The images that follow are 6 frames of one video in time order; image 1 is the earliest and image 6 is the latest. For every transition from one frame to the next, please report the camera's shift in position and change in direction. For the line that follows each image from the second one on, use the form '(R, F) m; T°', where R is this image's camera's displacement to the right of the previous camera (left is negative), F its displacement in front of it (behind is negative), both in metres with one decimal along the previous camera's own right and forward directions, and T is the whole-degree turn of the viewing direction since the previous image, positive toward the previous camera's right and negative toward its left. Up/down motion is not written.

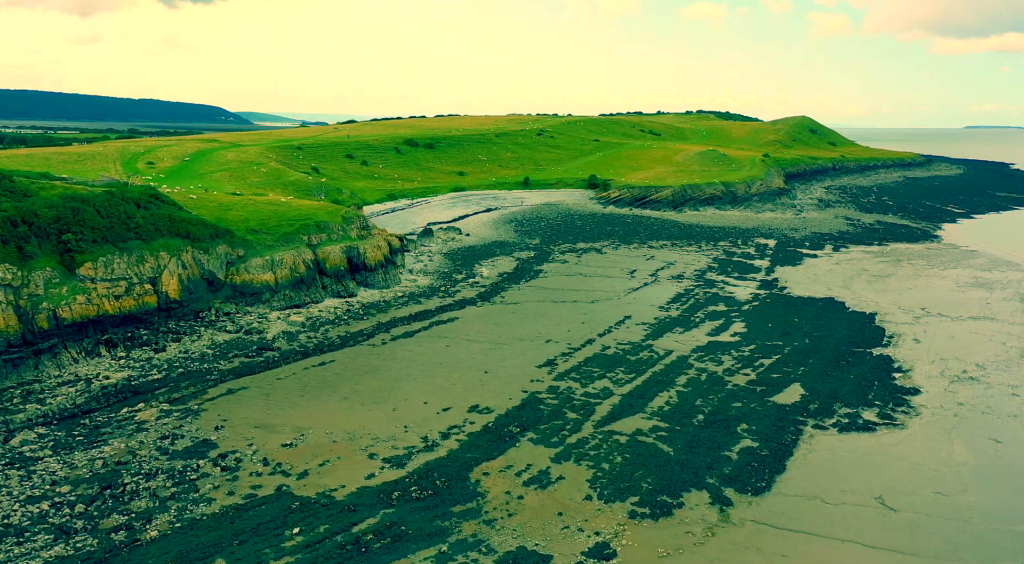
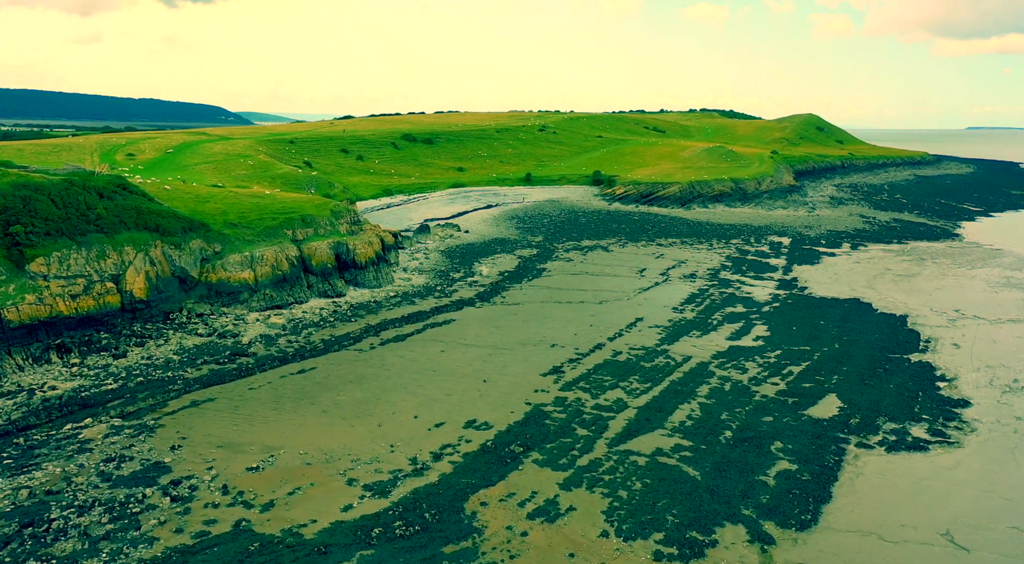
(-0.1, +3.9) m; 0°
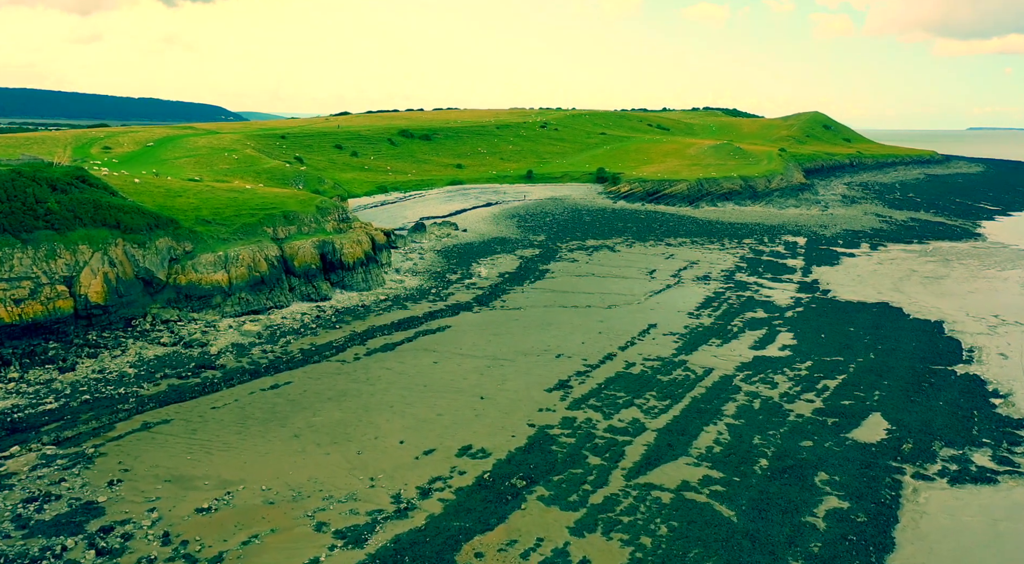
(0.0, +4.0) m; 0°
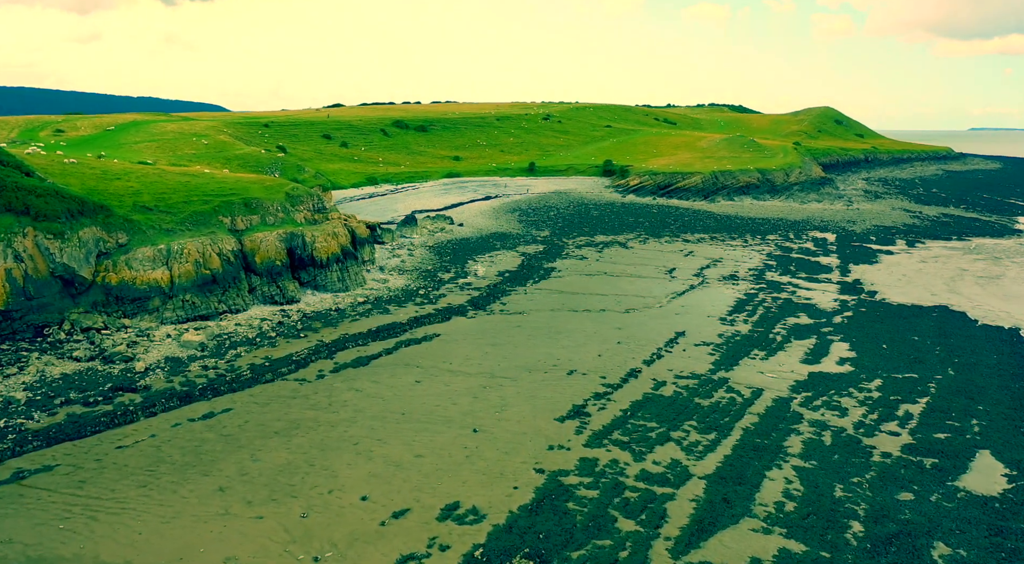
(0.0, +6.6) m; 0°
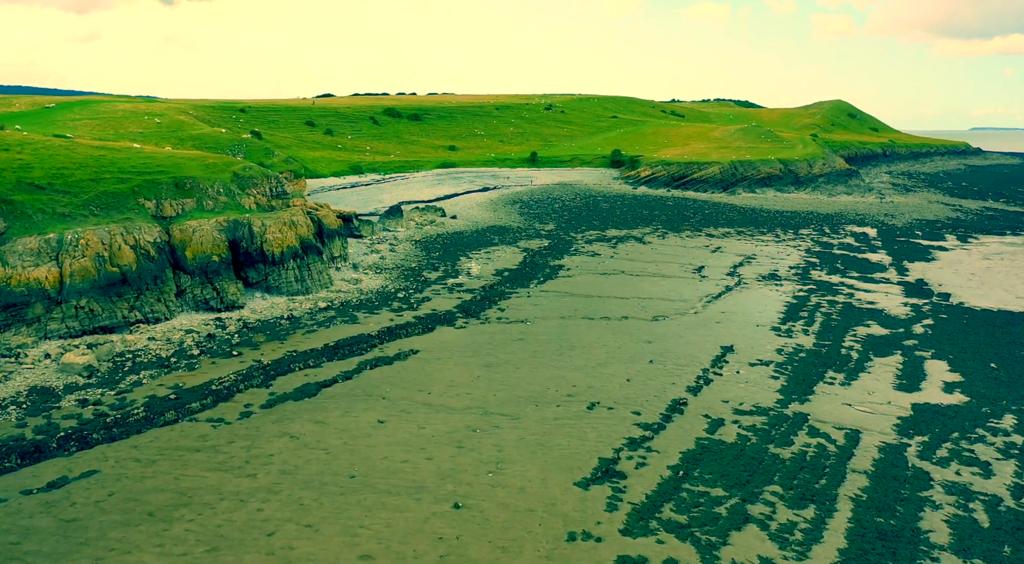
(0.0, +7.7) m; 0°
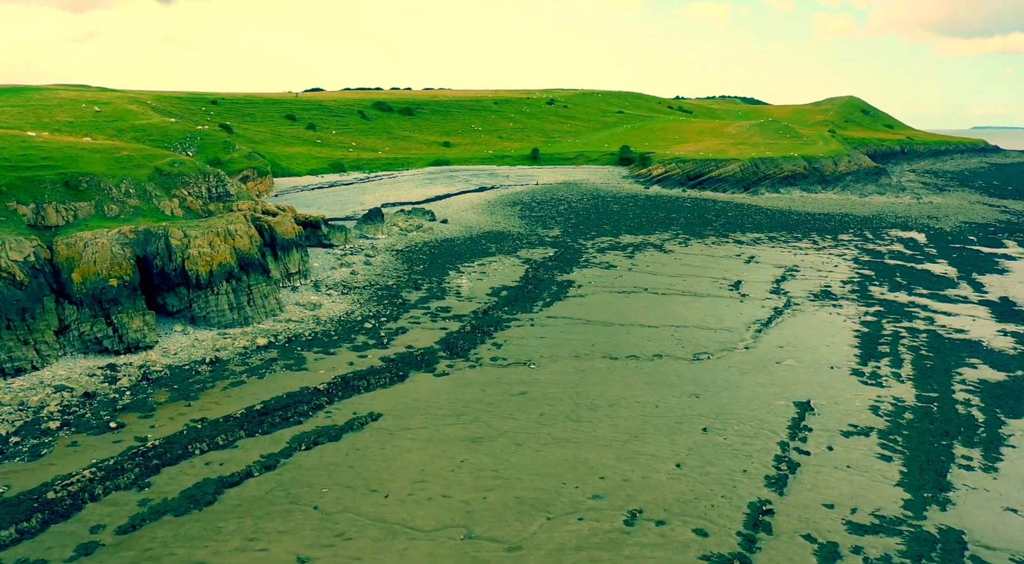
(0.0, +7.2) m; 0°
